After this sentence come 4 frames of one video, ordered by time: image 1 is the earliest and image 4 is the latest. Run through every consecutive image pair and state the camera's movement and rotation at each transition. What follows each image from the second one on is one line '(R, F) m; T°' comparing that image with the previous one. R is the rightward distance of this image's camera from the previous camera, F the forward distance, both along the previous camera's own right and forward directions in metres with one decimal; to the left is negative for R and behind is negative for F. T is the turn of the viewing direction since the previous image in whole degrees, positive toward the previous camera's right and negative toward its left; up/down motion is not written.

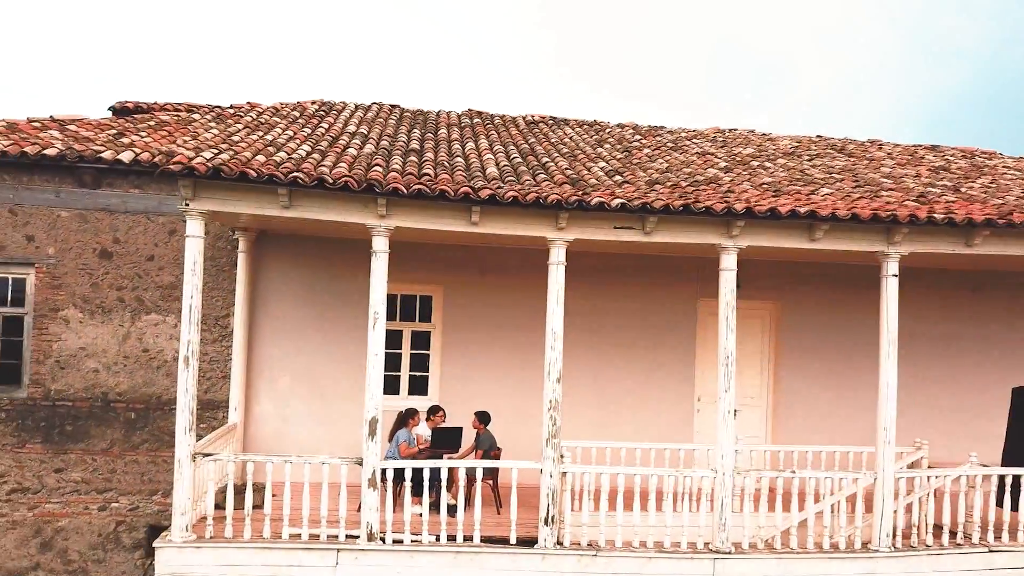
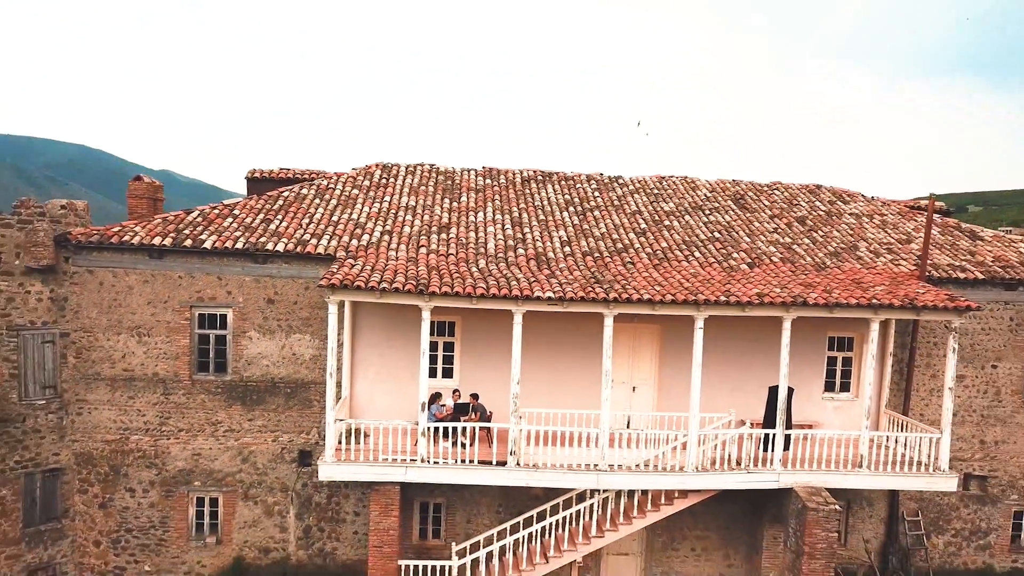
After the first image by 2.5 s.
(+0.8, -5.3) m; -3°
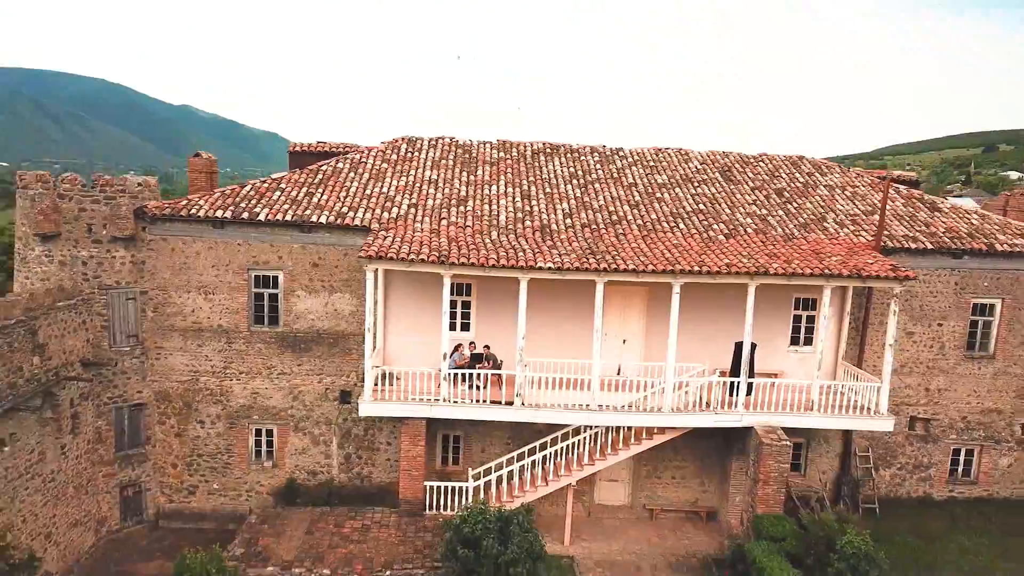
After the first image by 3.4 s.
(+0.2, -2.2) m; -1°
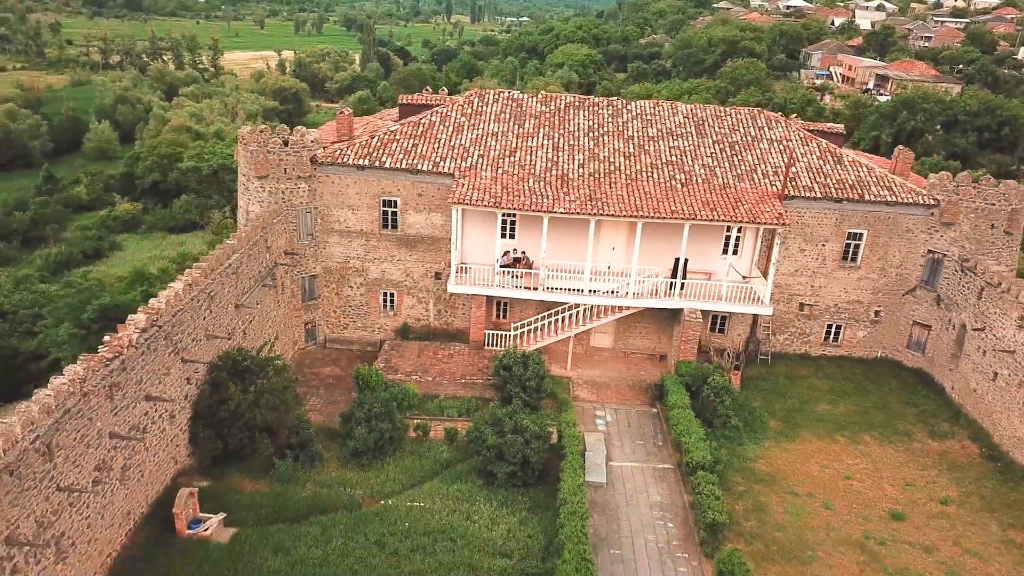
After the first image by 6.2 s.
(+1.2, -8.7) m; -5°
